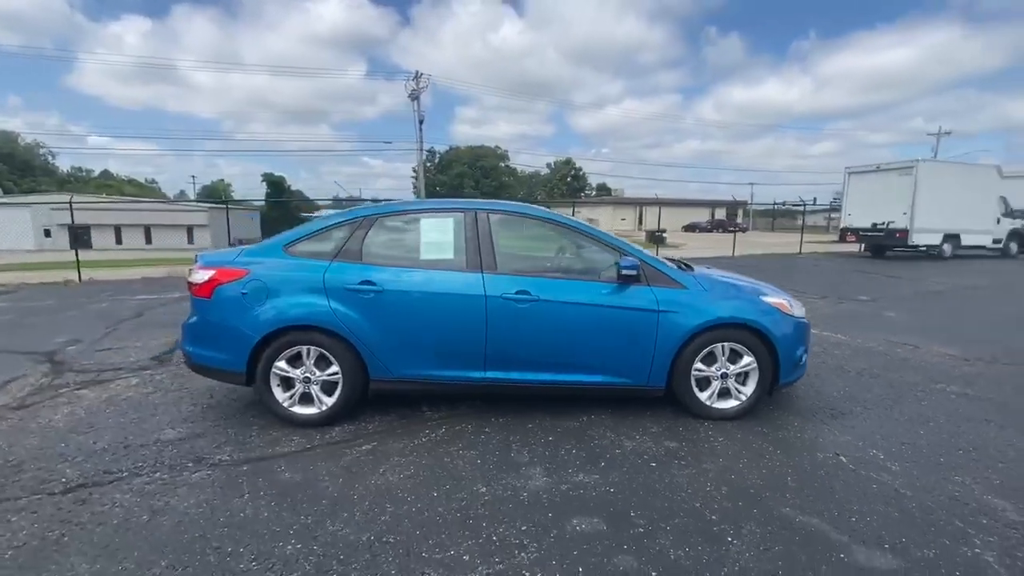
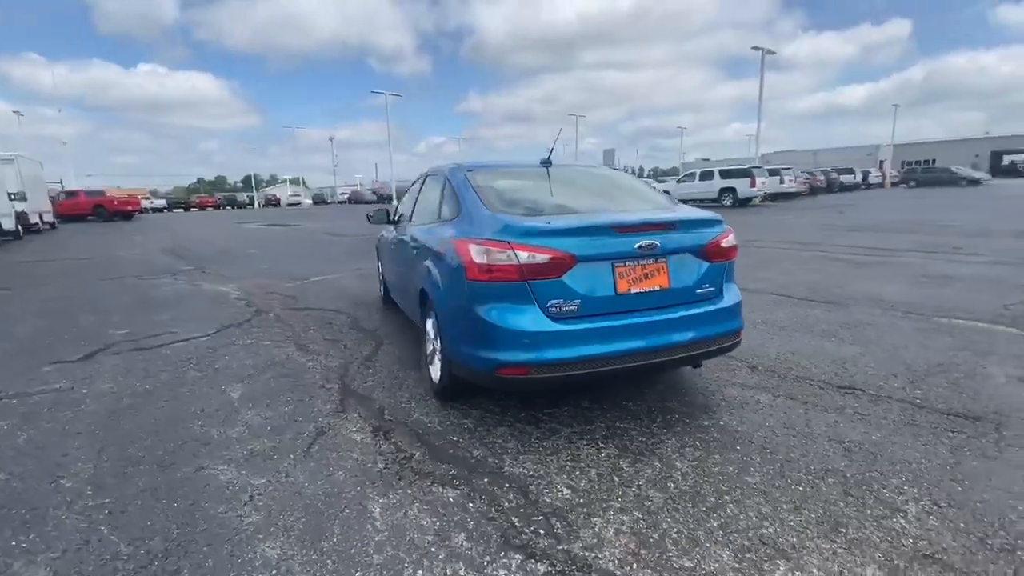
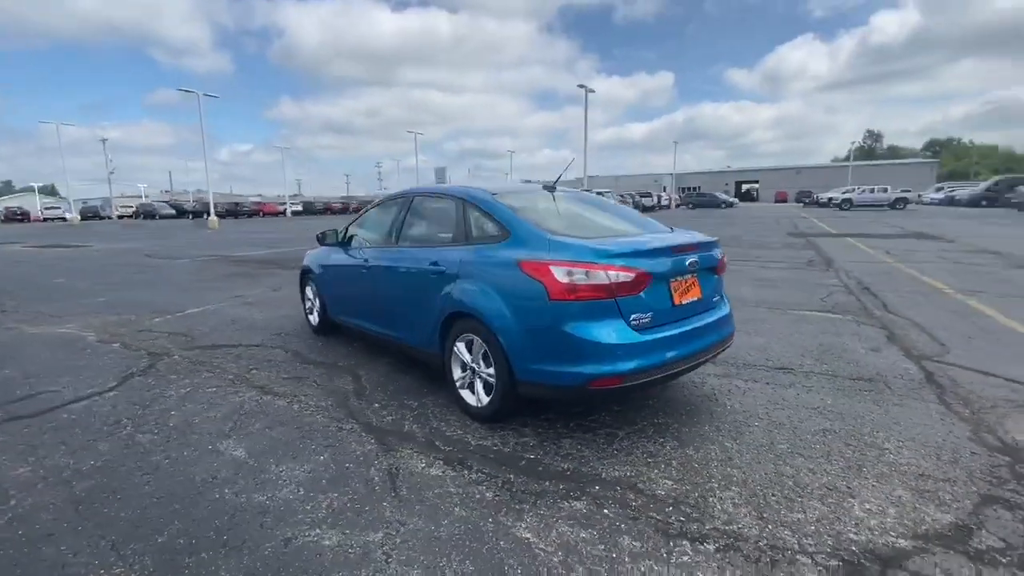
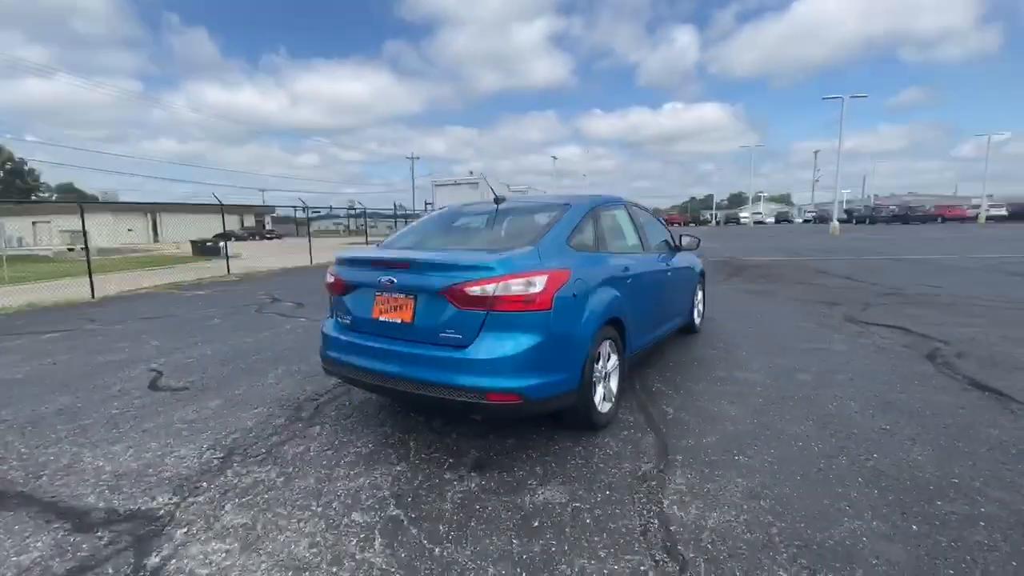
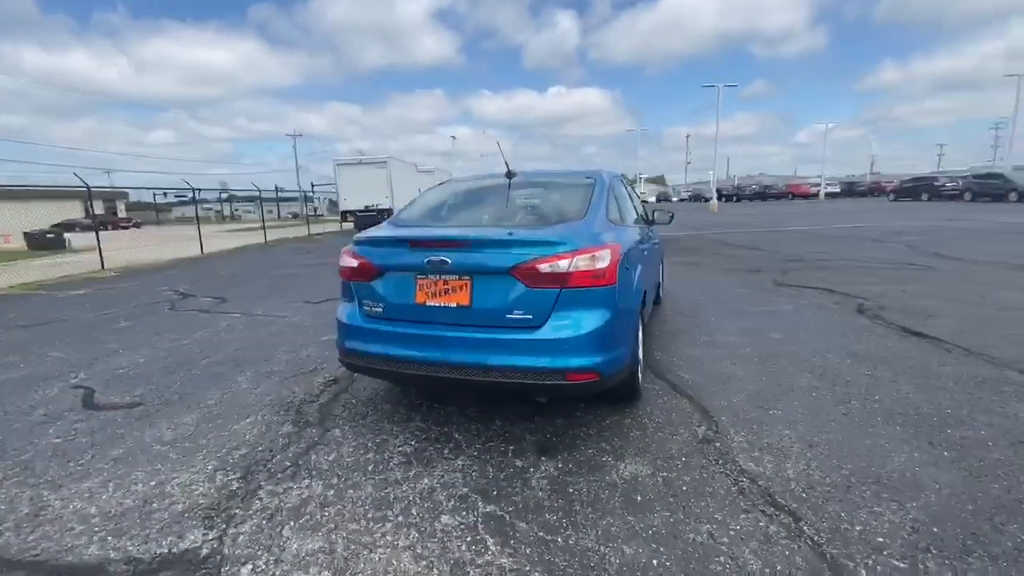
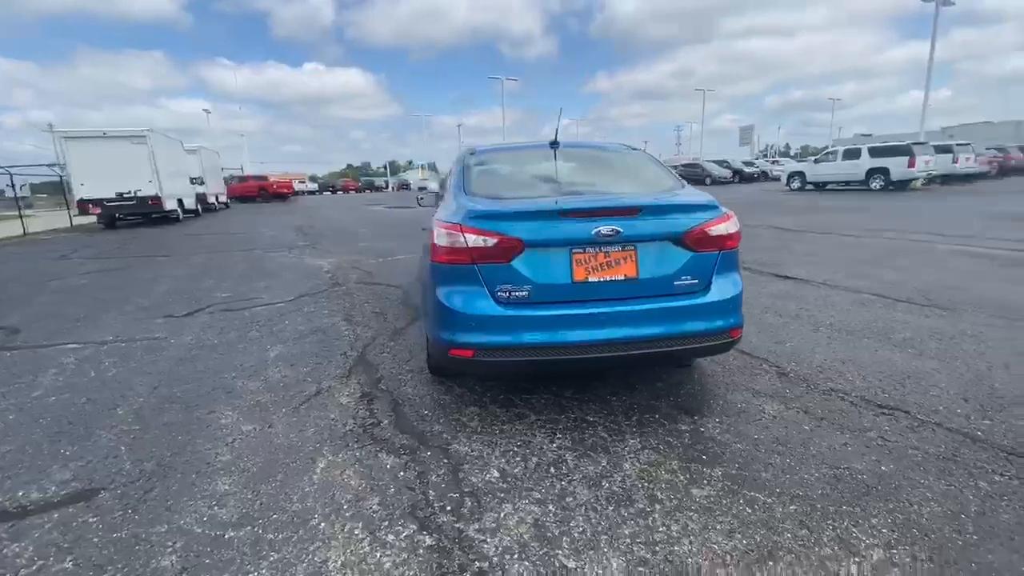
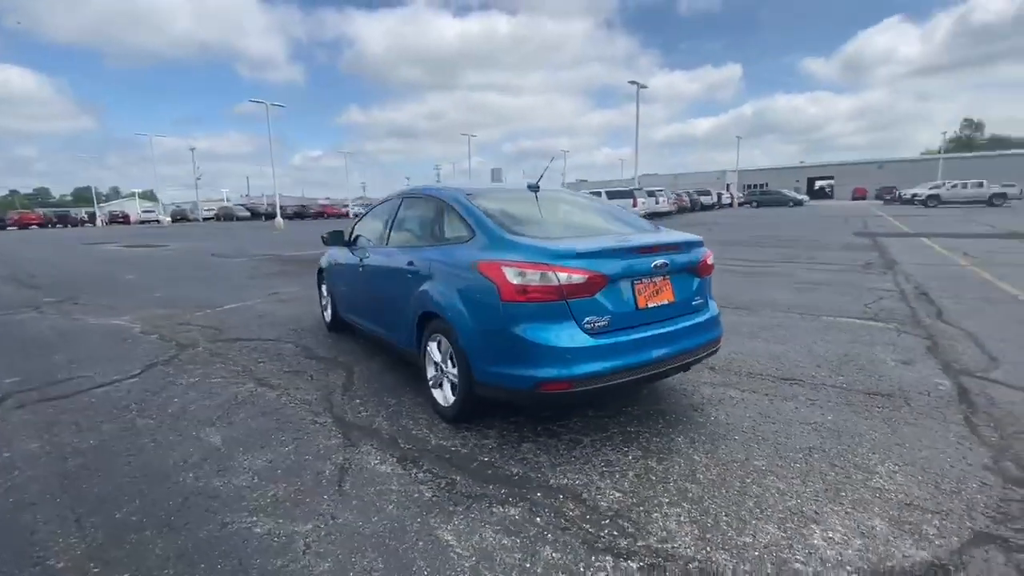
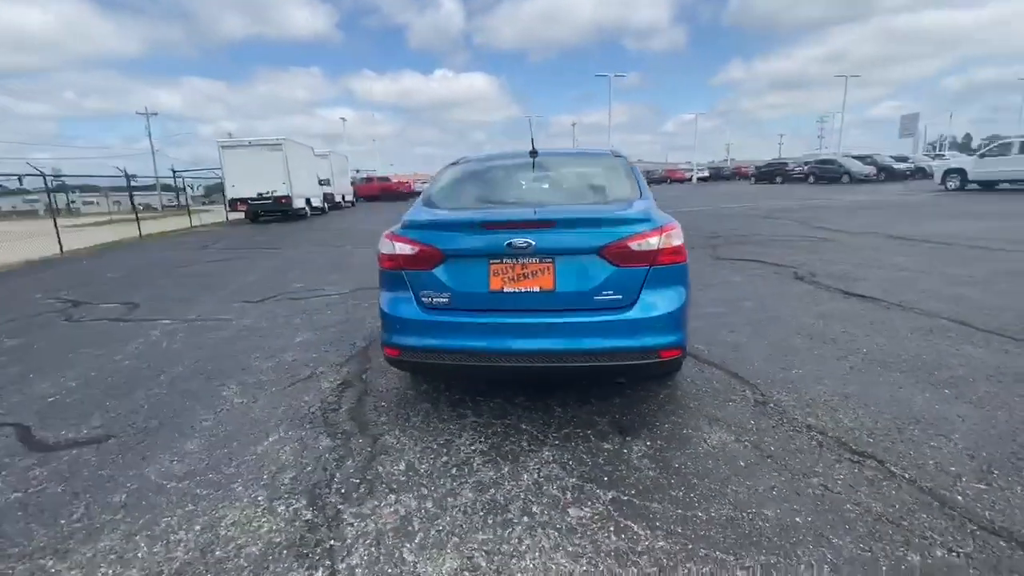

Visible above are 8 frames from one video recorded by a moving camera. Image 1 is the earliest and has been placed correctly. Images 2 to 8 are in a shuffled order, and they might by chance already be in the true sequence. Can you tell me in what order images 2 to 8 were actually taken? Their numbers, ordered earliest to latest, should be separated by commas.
4, 5, 8, 6, 2, 7, 3
